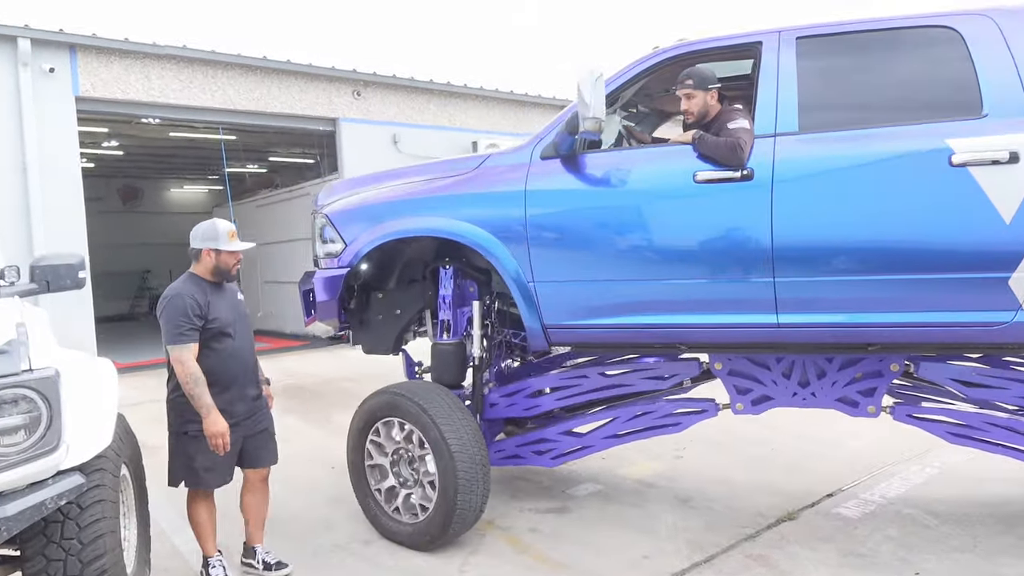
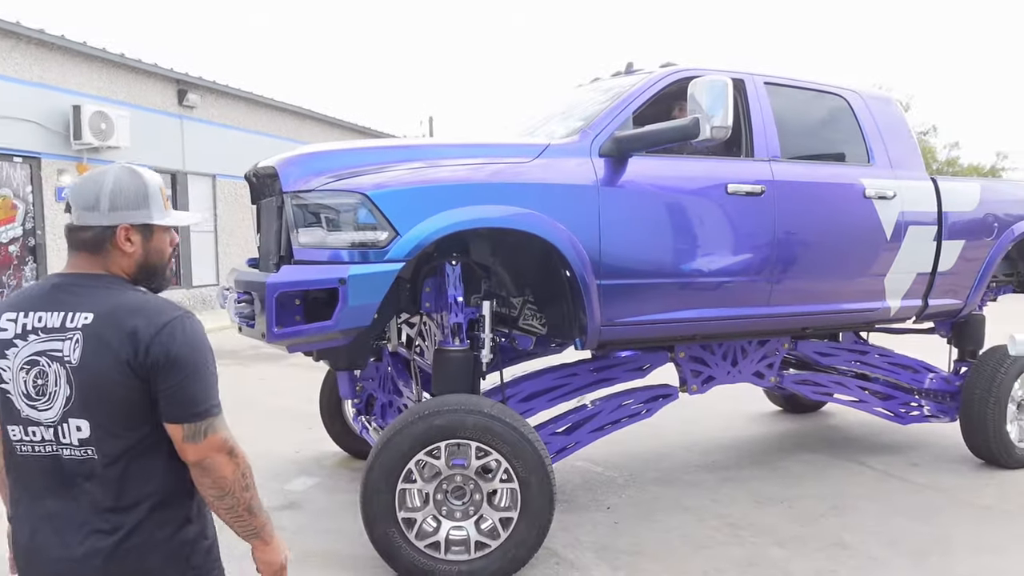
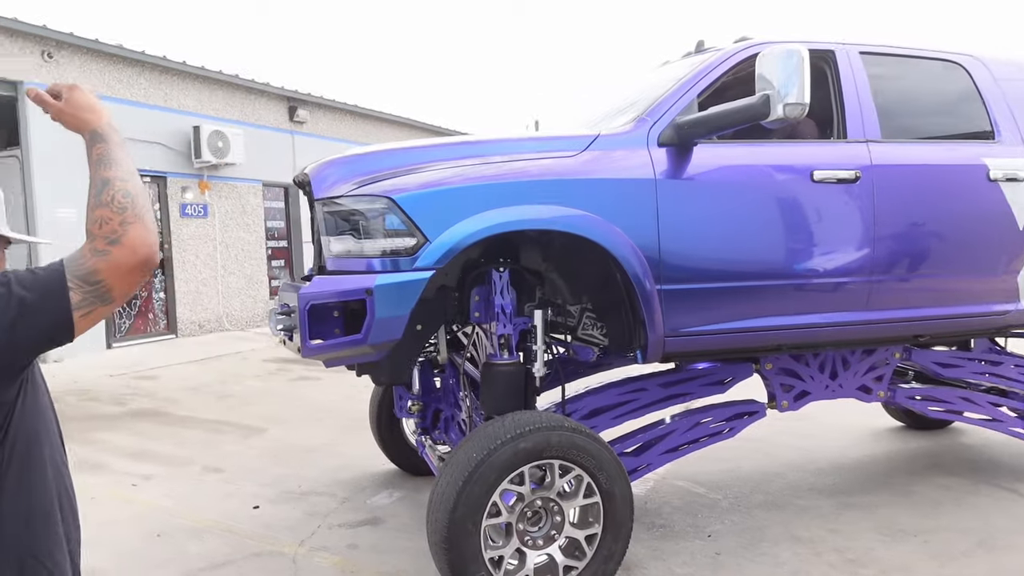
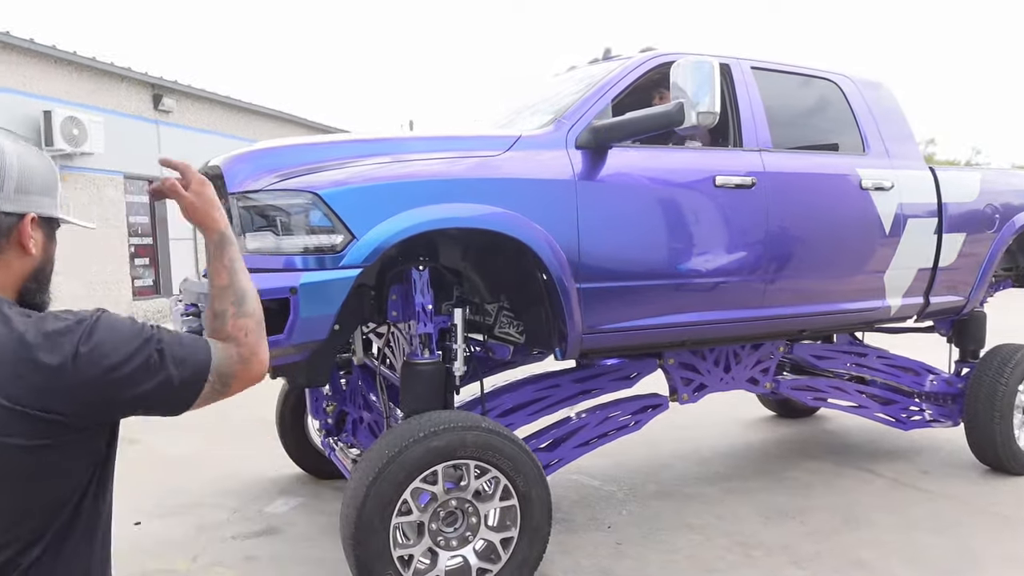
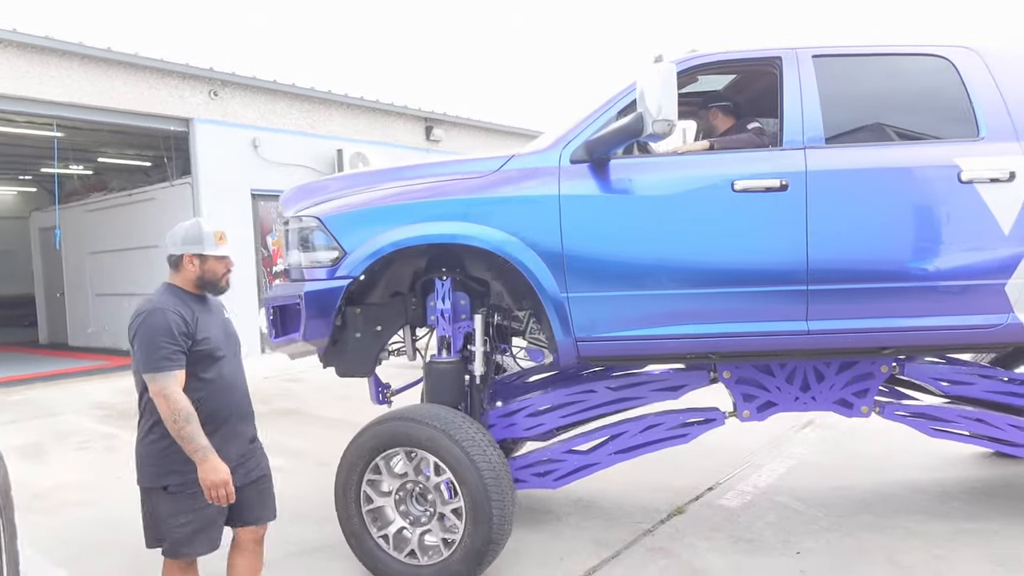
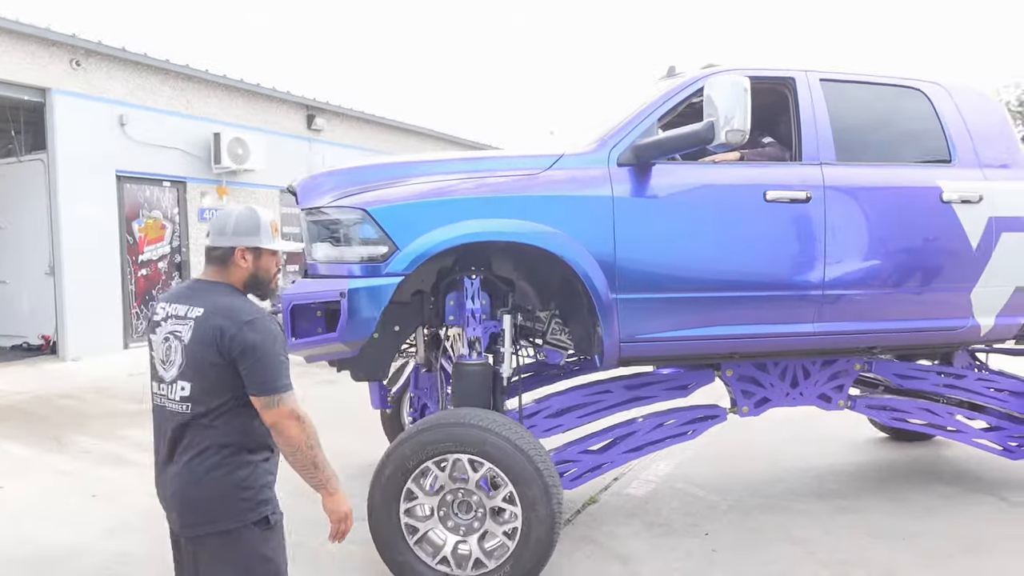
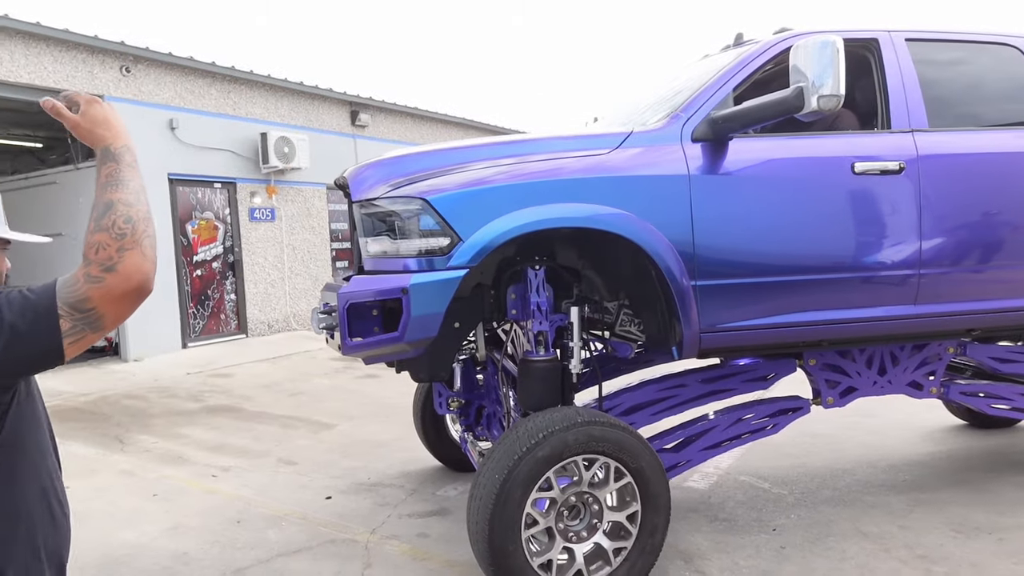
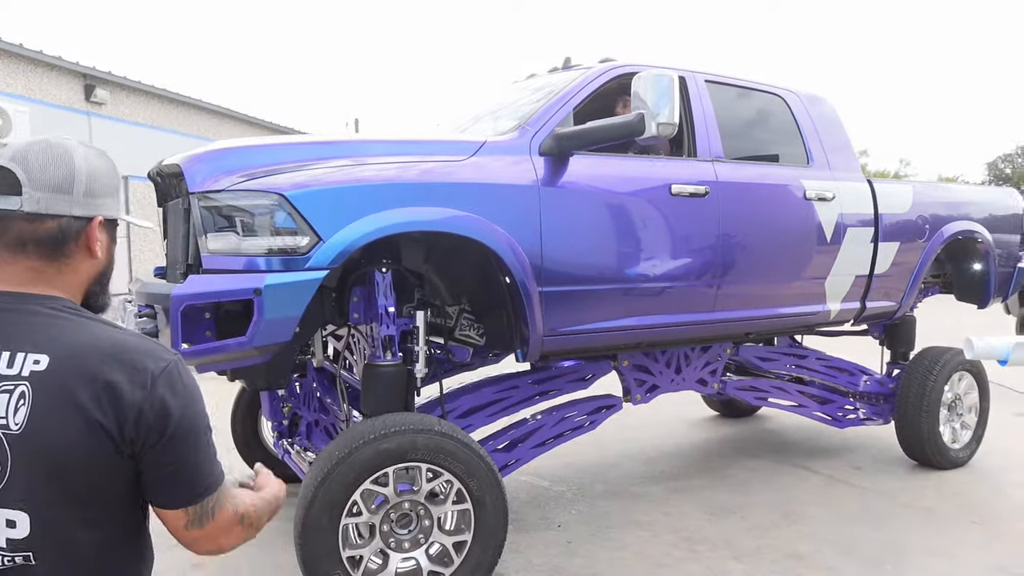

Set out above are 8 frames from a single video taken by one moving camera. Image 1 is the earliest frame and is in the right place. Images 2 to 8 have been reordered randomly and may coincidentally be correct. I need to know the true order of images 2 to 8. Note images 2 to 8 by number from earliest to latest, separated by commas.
5, 6, 2, 8, 4, 3, 7
